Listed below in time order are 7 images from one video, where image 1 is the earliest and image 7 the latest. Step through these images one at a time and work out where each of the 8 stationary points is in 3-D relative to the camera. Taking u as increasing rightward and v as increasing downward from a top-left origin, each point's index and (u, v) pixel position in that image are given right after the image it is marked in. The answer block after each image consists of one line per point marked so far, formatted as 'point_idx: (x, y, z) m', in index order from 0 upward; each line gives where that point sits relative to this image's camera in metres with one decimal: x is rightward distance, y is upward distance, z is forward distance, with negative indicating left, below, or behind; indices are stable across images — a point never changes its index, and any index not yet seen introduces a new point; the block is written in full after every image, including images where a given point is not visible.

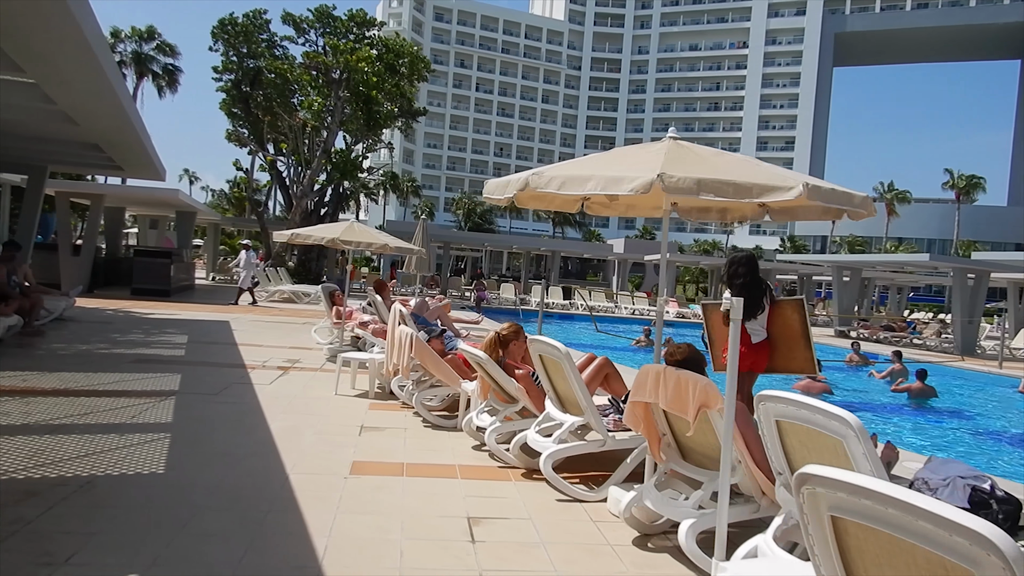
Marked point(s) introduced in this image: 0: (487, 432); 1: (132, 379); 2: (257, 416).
0: (-0.2, -1.0, +4.9) m
1: (-3.7, -0.9, +7.1) m
2: (-2.0, -1.0, +5.9) m
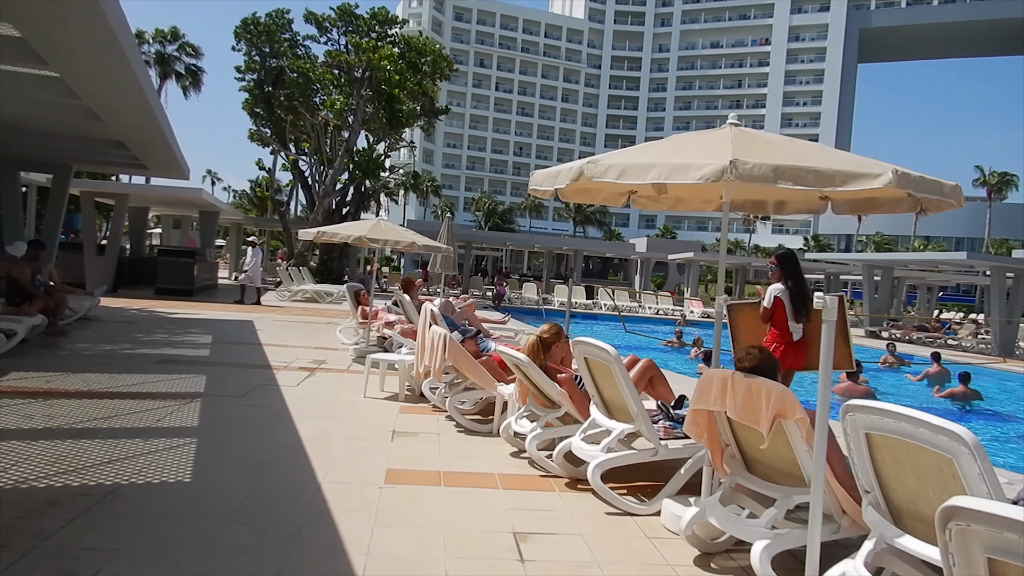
0: (+0.1, -1.0, +4.7) m
1: (-3.4, -0.9, +7.0) m
2: (-1.7, -1.0, +5.7) m
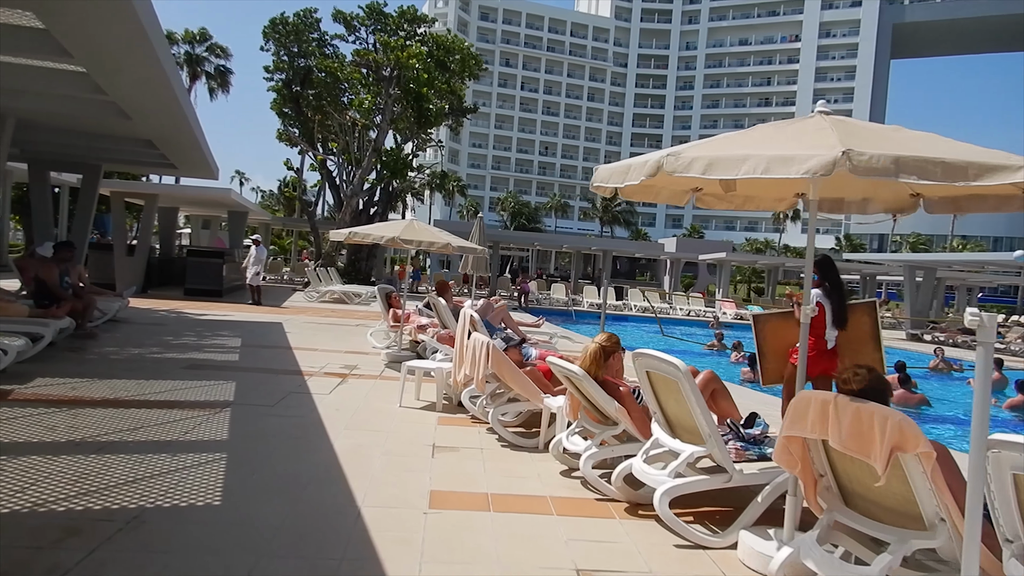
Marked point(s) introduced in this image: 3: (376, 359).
0: (+0.4, -1.0, +4.3) m
1: (-3.0, -0.9, +6.7) m
2: (-1.4, -1.1, +5.4) m
3: (-1.8, -0.9, +9.6) m
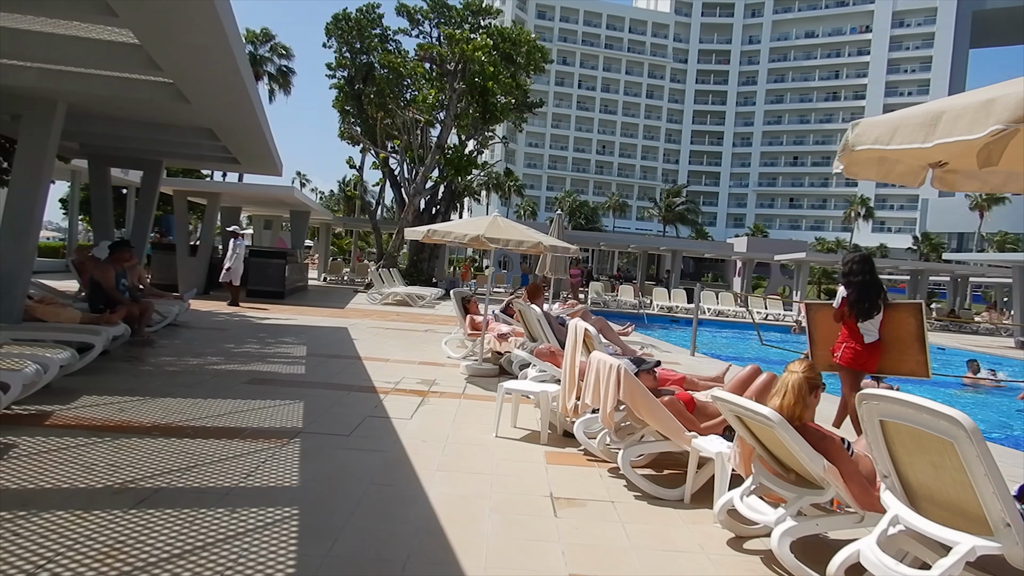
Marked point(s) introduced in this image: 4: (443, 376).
0: (+1.1, -1.1, +3.1) m
1: (-2.1, -1.0, +5.8) m
2: (-0.6, -1.1, +4.3) m
3: (-0.7, -1.0, +8.6) m
4: (-0.8, -1.0, +8.1) m
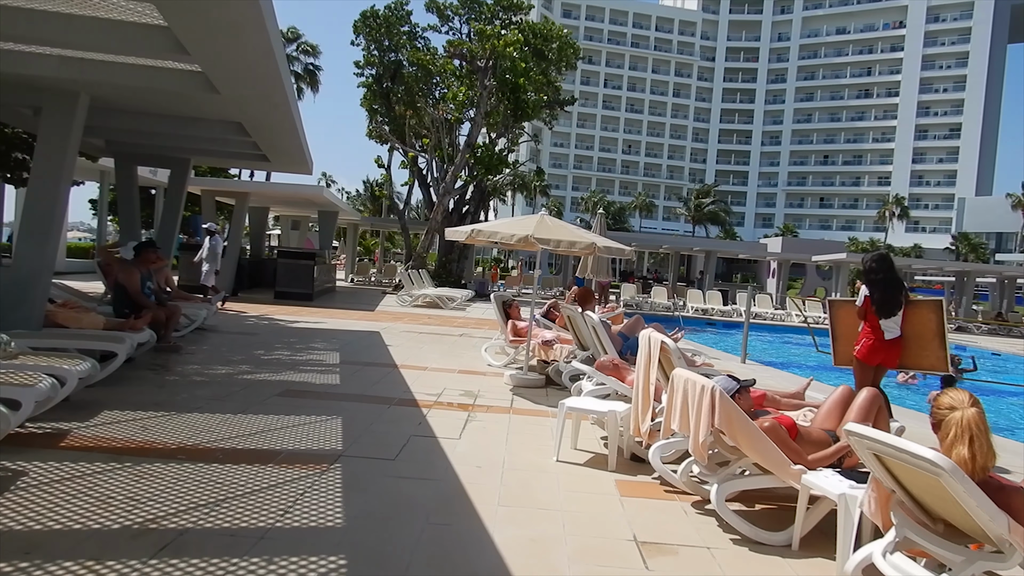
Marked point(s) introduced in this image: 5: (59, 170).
0: (+1.5, -1.1, +2.5) m
1: (-1.7, -1.0, +5.2) m
2: (-0.2, -1.2, +3.7) m
3: (-0.2, -1.0, +8.1) m
4: (-0.3, -1.0, +7.5) m
5: (-4.3, +1.1, +7.0) m
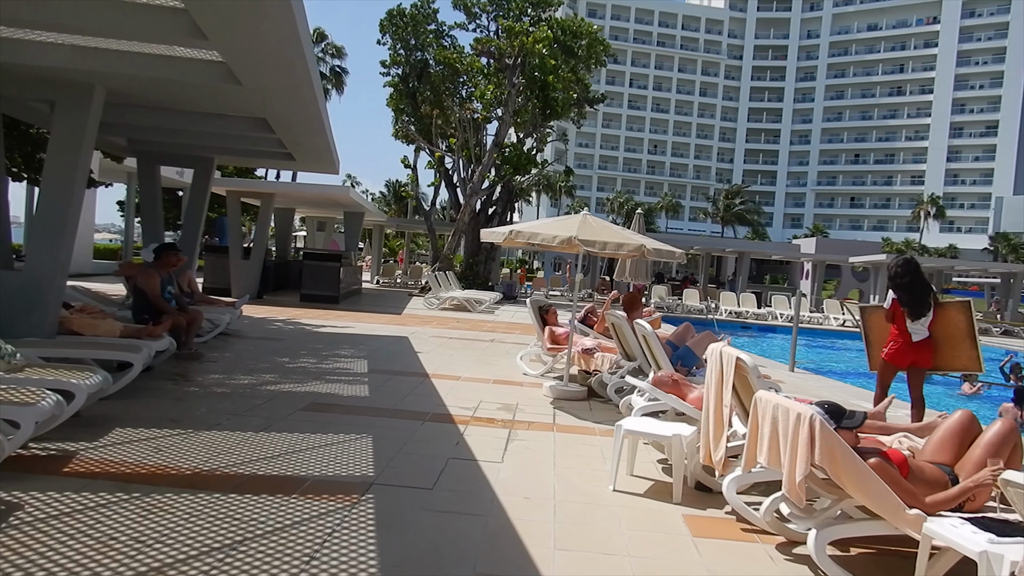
0: (+1.7, -1.1, +1.9) m
1: (-1.3, -1.1, +4.8) m
2: (0.0, -1.2, +3.2) m
3: (+0.2, -1.1, +7.5) m
4: (+0.1, -1.1, +7.0) m
5: (-3.9, +1.1, +6.6) m
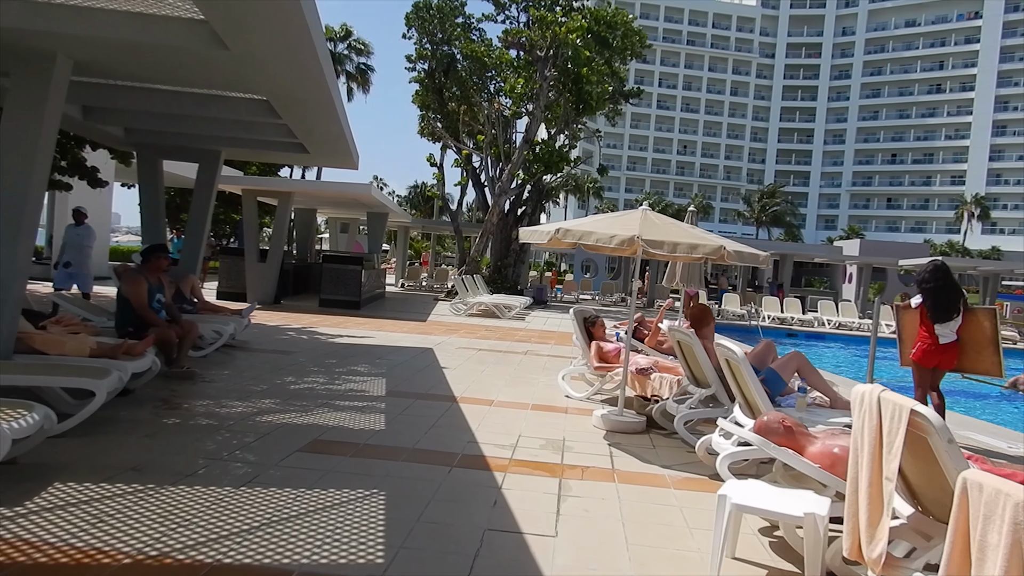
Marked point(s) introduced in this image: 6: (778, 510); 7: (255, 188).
0: (+1.9, -1.2, +0.6) m
1: (-1.1, -1.1, +3.6) m
2: (+0.3, -1.3, +2.0) m
3: (+0.6, -1.1, +6.3) m
4: (+0.5, -1.2, +5.8) m
5: (-3.6, +1.0, +5.5) m
6: (+1.1, -0.9, +3.0) m
7: (-5.5, +2.2, +15.9) m
